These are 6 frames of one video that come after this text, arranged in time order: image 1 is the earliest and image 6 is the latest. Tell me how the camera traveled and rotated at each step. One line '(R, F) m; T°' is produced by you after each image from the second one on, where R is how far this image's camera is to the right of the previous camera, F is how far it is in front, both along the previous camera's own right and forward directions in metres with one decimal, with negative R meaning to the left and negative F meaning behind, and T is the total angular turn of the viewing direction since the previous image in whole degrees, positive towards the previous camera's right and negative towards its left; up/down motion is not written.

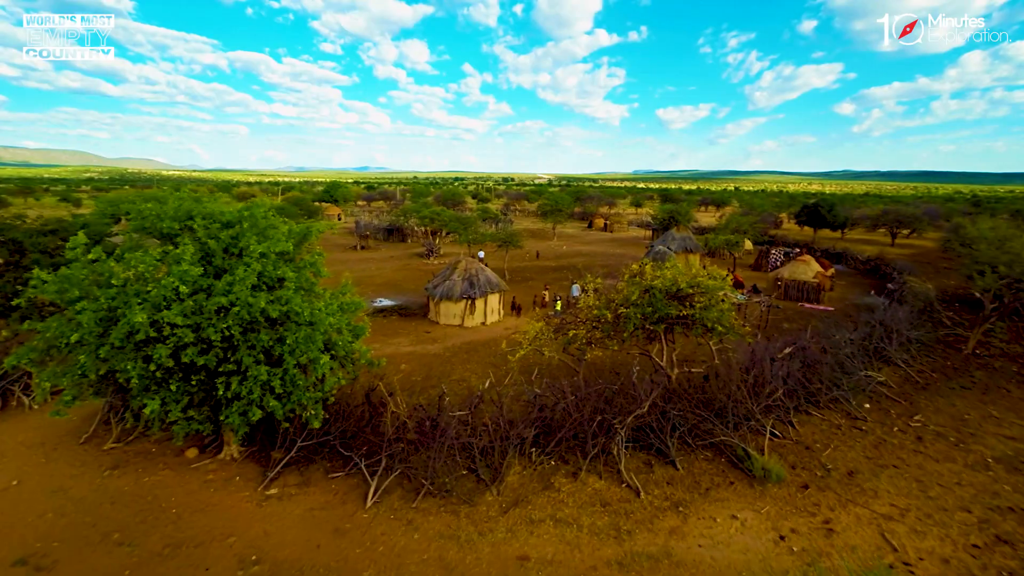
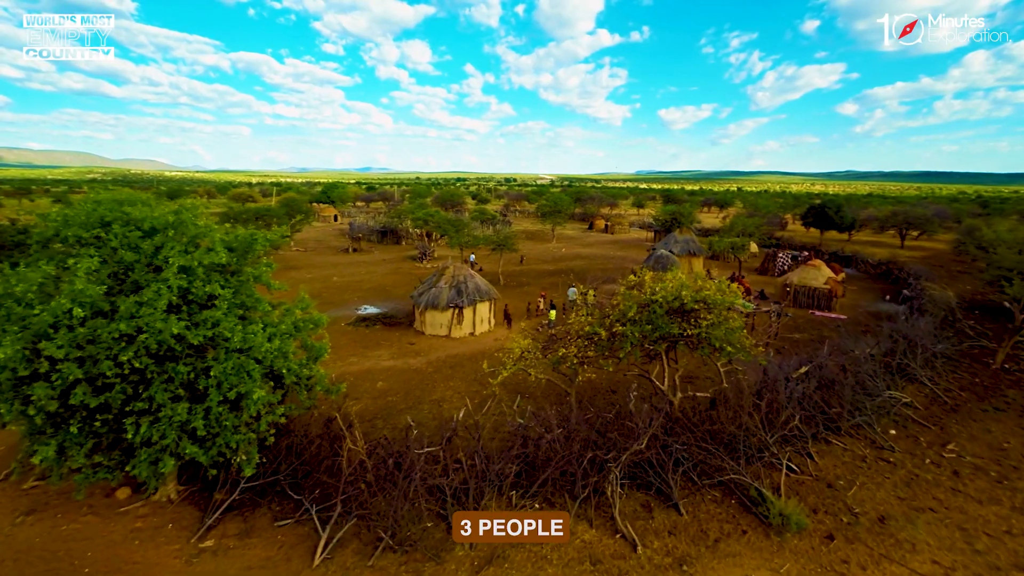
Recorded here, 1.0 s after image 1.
(+0.4, +1.4) m; 0°
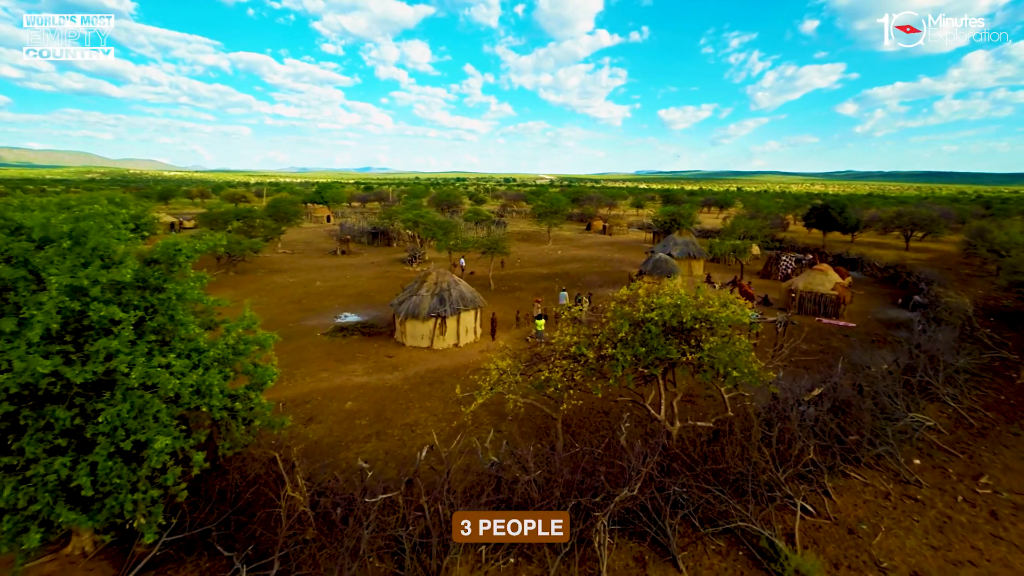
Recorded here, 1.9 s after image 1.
(+0.4, +1.3) m; 0°
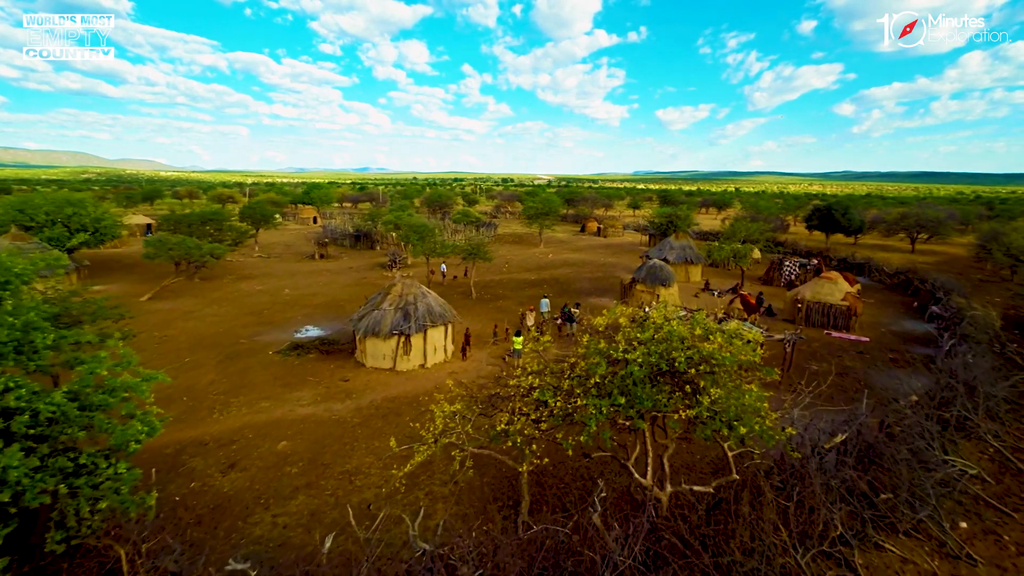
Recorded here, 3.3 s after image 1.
(+0.7, +2.1) m; 0°
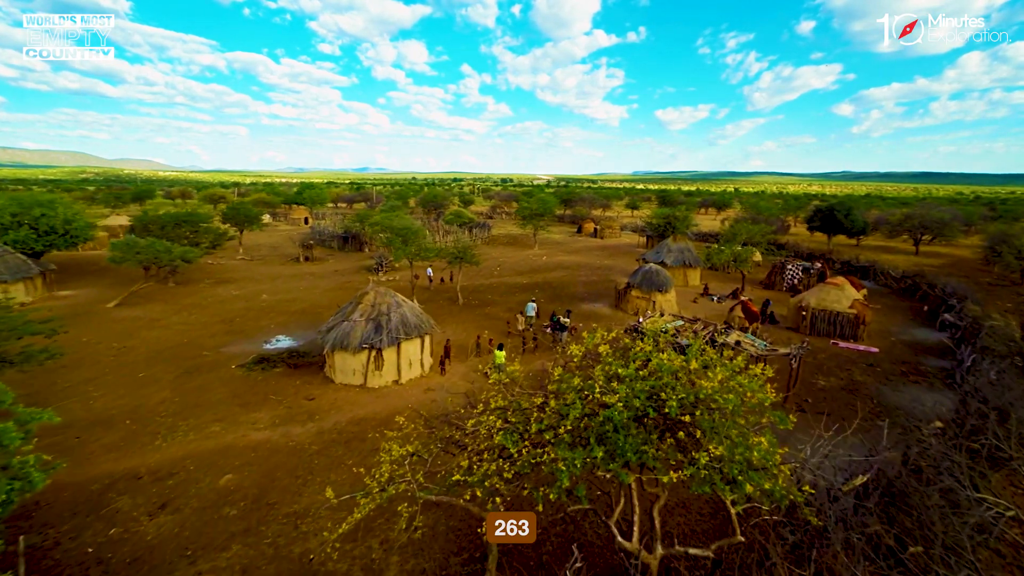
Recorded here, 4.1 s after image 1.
(+0.5, +1.3) m; 0°
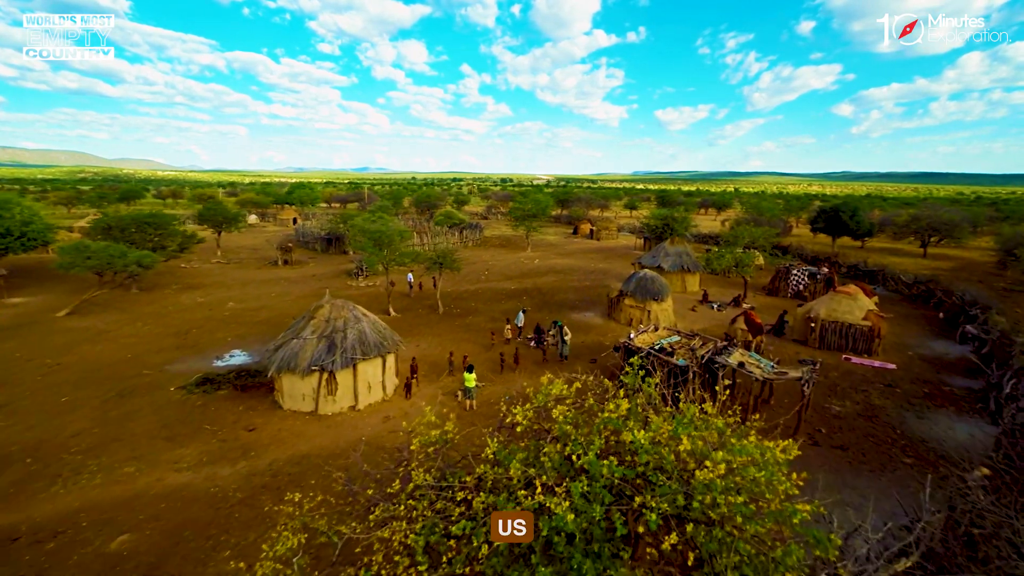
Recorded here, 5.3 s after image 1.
(+0.6, +1.8) m; 0°
